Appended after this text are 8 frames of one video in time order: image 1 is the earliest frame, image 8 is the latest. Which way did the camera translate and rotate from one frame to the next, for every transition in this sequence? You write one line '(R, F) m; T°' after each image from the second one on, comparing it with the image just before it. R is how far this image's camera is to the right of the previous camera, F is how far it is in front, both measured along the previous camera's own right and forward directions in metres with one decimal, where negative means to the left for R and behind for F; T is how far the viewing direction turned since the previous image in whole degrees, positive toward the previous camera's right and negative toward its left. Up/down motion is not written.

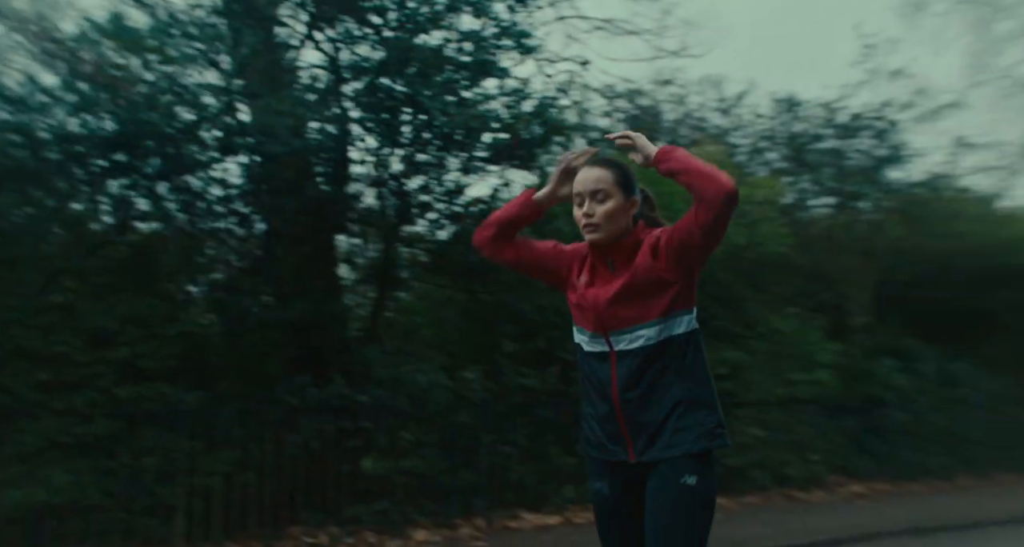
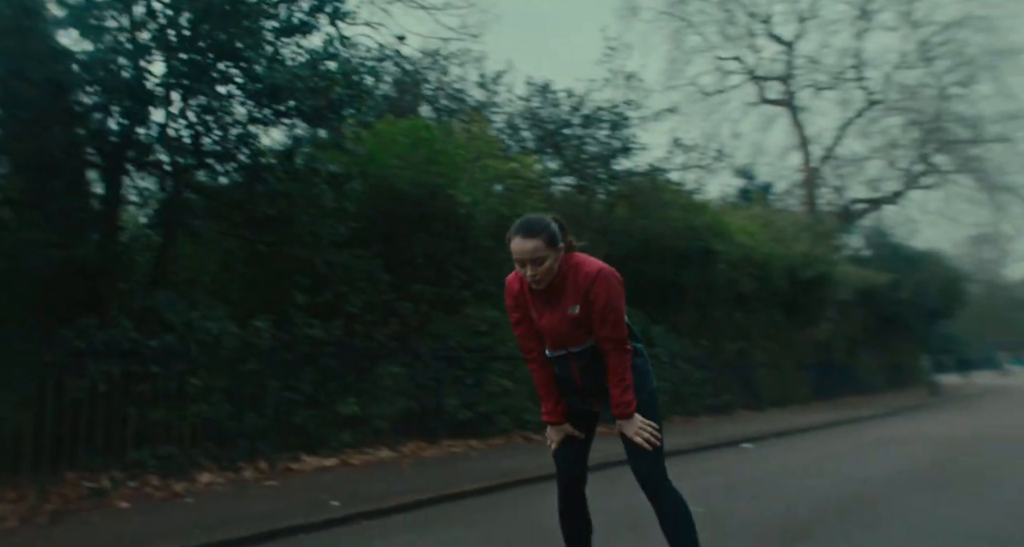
(-0.6, -0.7) m; +22°
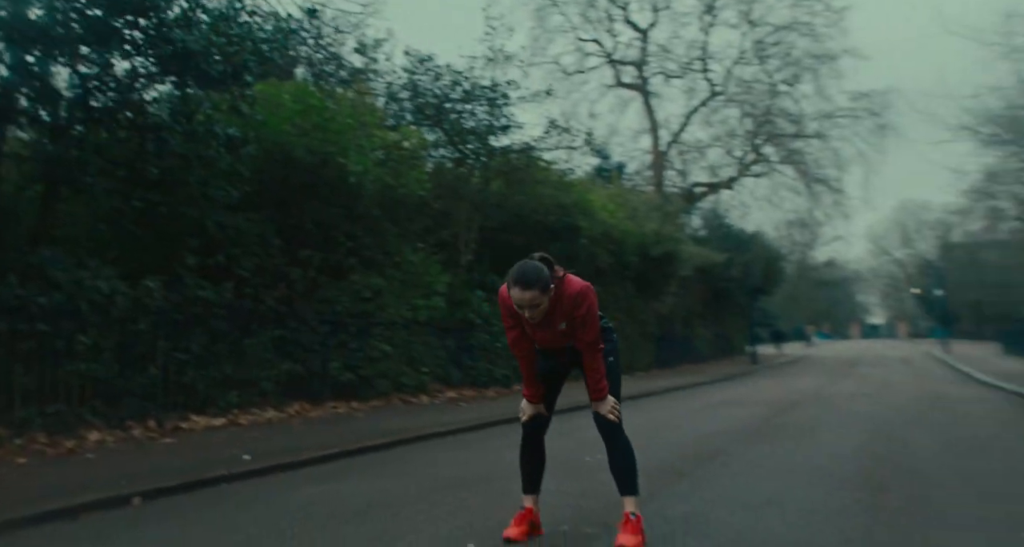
(-0.4, -0.7) m; +13°
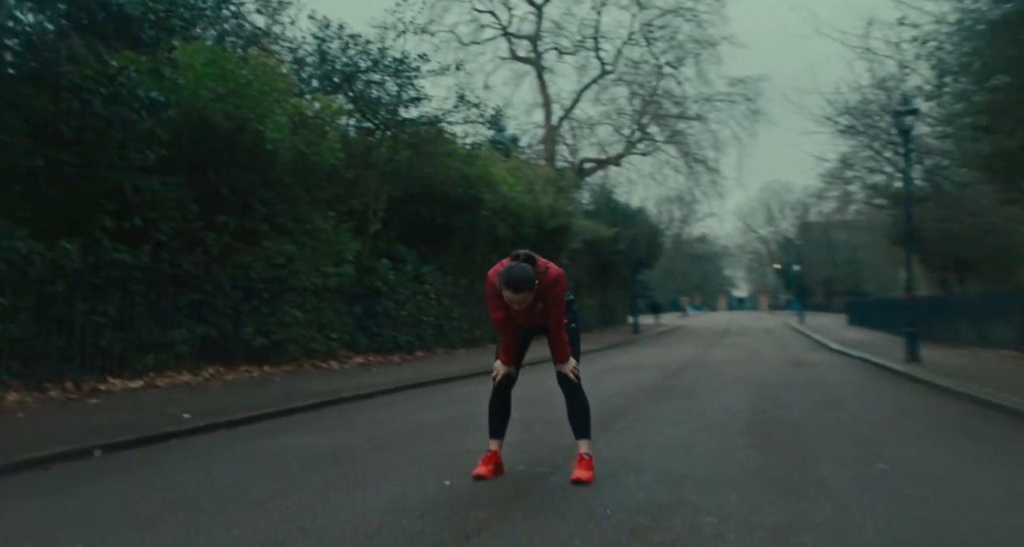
(-0.6, -0.4) m; +10°
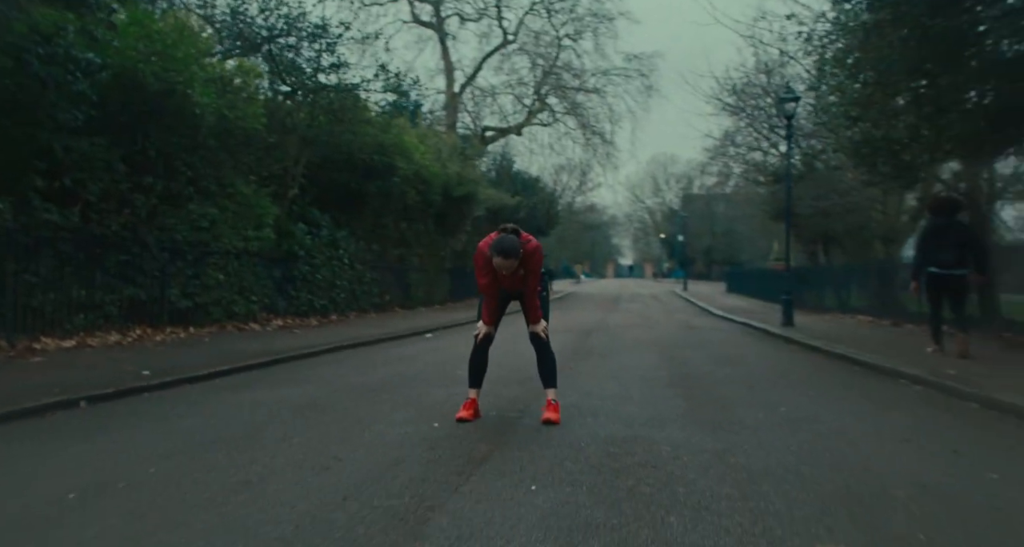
(-0.7, -0.5) m; +10°
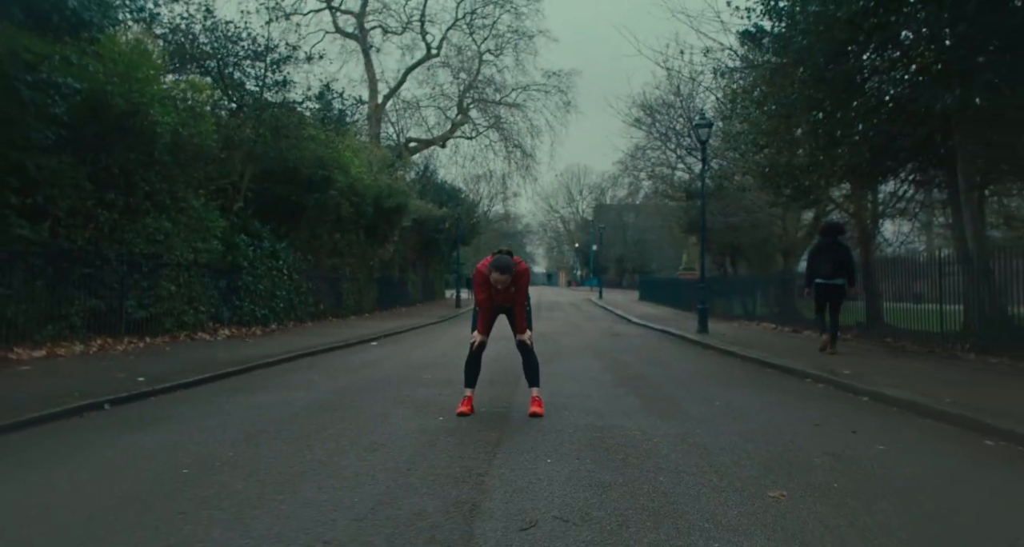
(-0.7, -0.8) m; +8°
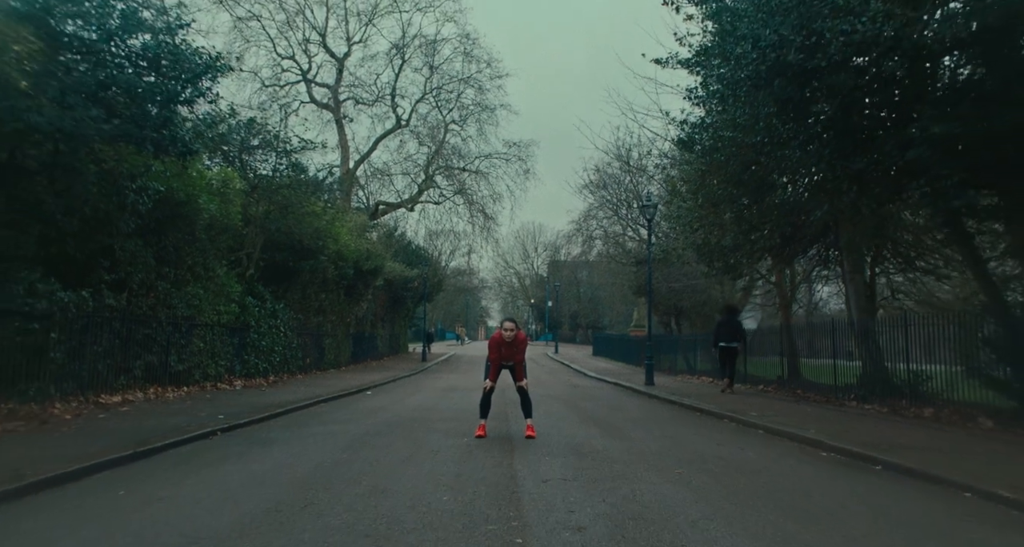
(-0.7, -2.8) m; +4°
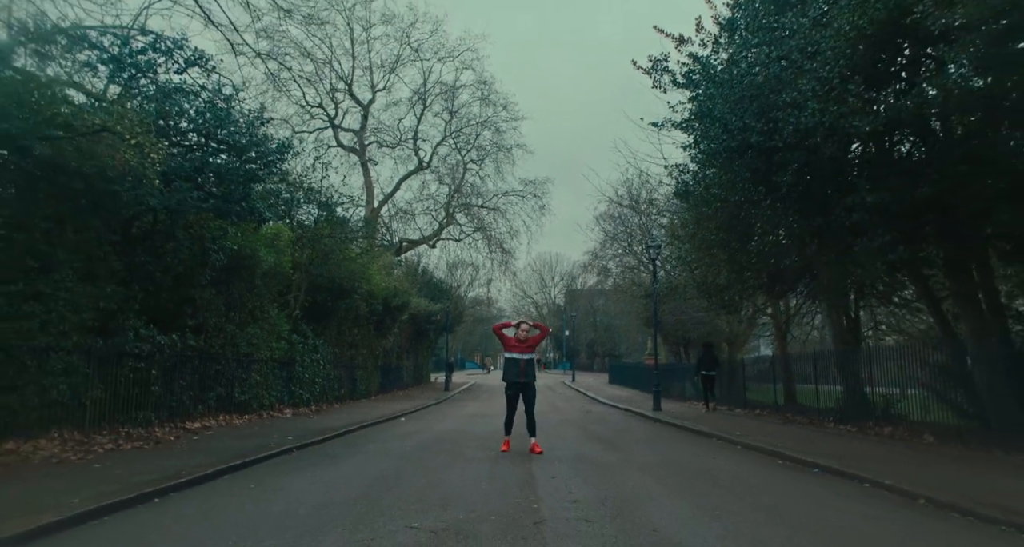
(0.0, -2.2) m; -2°
